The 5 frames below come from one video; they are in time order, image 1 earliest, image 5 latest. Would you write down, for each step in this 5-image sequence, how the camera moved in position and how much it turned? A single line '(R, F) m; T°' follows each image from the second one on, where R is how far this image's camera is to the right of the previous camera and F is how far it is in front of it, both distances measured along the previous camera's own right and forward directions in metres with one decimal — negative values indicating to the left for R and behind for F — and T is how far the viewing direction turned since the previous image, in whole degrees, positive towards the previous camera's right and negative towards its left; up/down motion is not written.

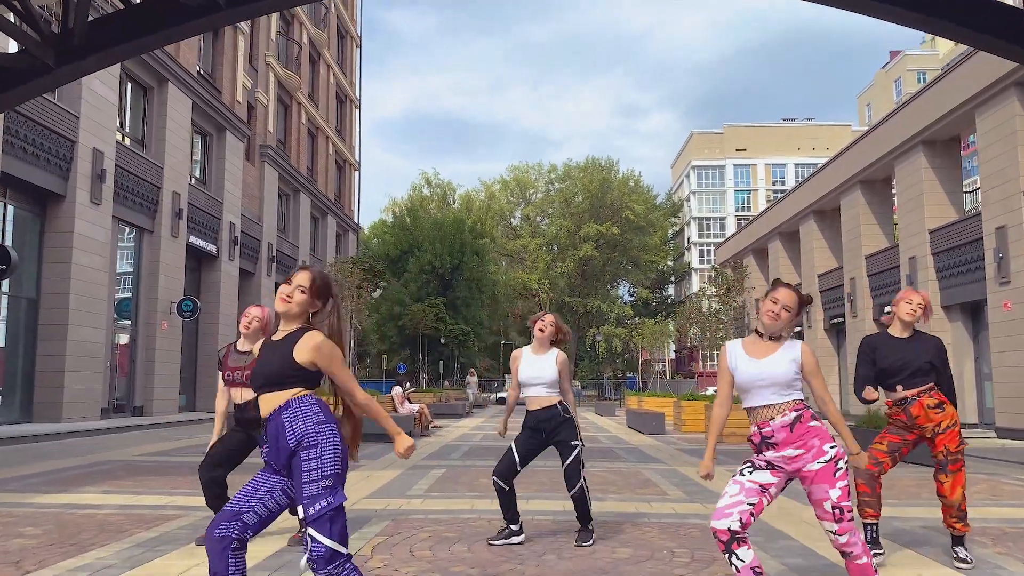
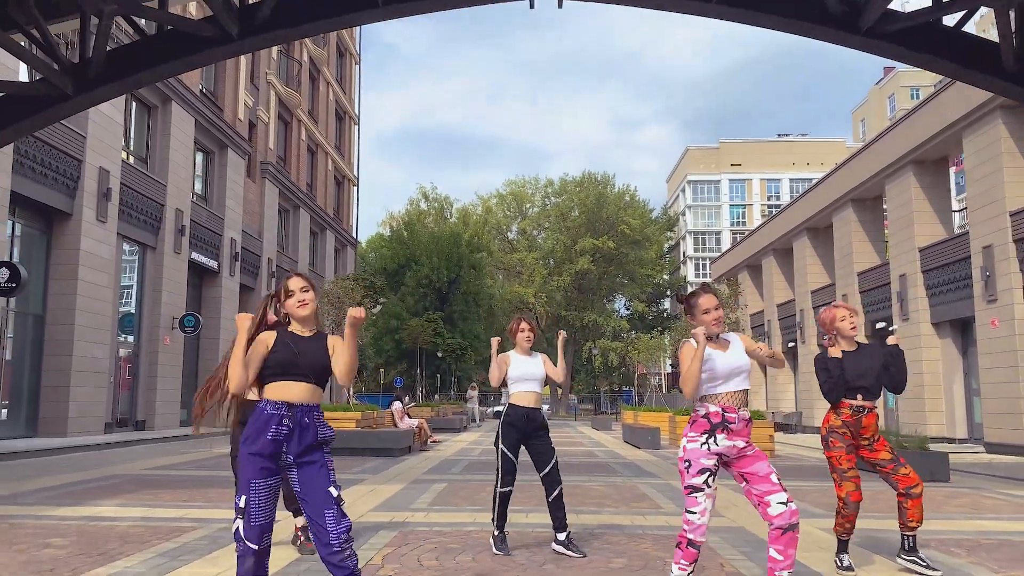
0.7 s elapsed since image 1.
(0.0, -0.4) m; 0°
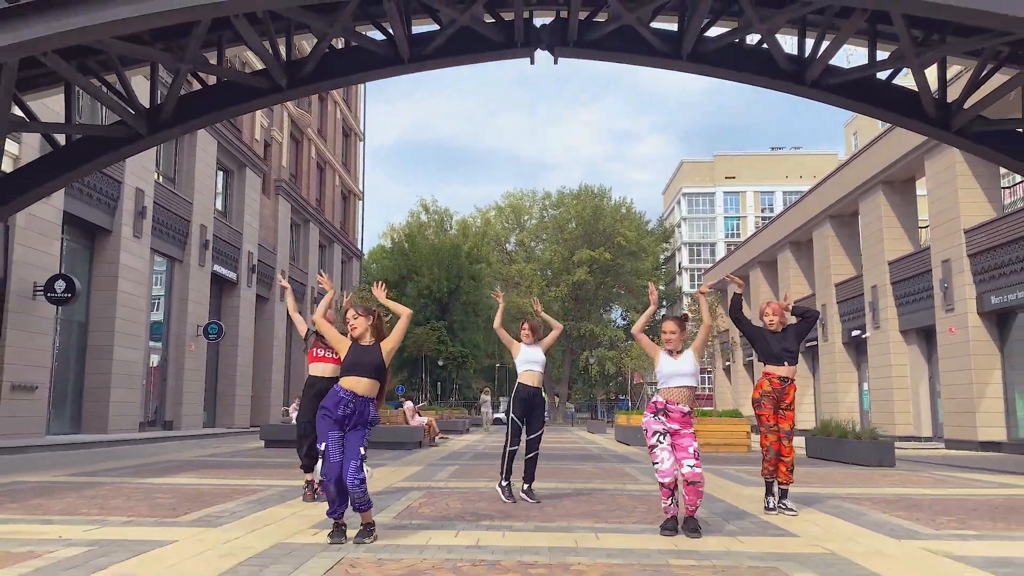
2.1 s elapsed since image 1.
(-0.1, -1.8) m; 0°
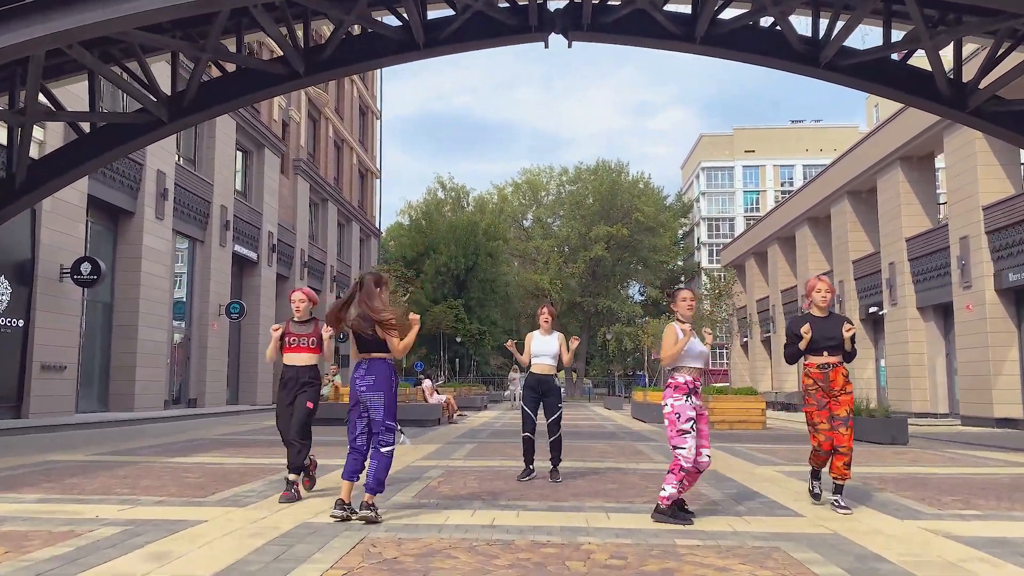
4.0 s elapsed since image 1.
(0.0, -0.2) m; -1°
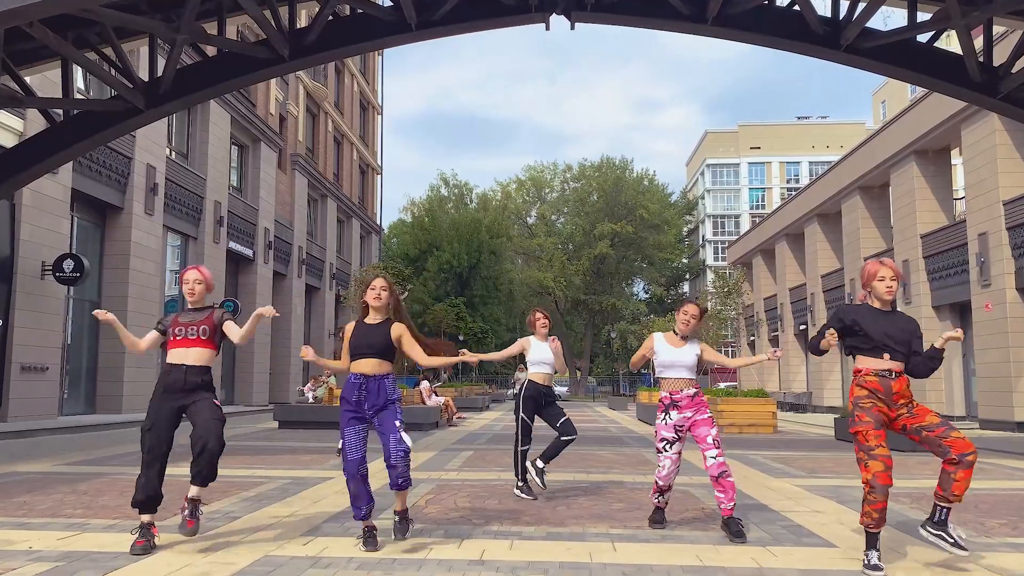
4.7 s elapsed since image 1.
(+0.1, +0.7) m; 0°
